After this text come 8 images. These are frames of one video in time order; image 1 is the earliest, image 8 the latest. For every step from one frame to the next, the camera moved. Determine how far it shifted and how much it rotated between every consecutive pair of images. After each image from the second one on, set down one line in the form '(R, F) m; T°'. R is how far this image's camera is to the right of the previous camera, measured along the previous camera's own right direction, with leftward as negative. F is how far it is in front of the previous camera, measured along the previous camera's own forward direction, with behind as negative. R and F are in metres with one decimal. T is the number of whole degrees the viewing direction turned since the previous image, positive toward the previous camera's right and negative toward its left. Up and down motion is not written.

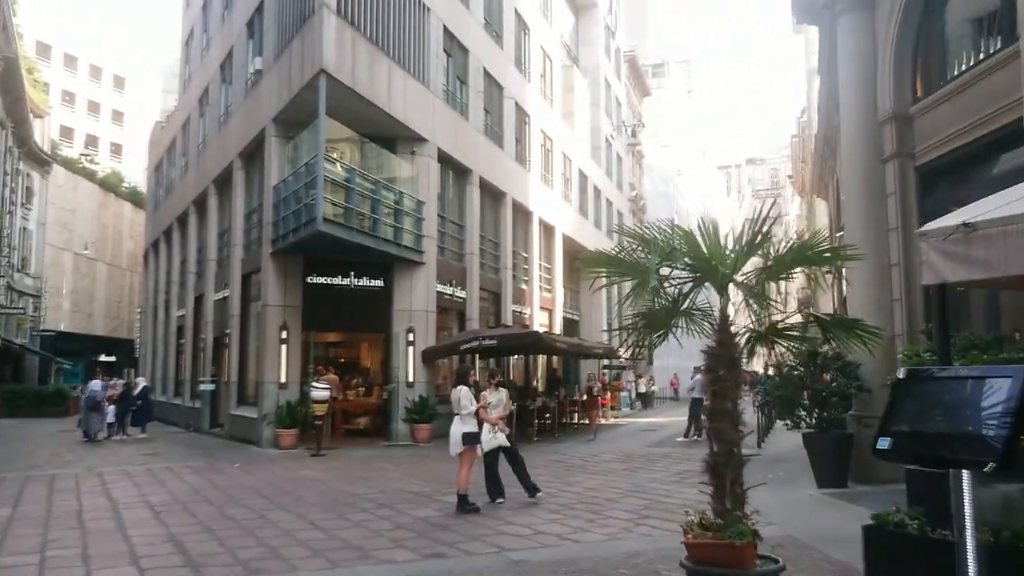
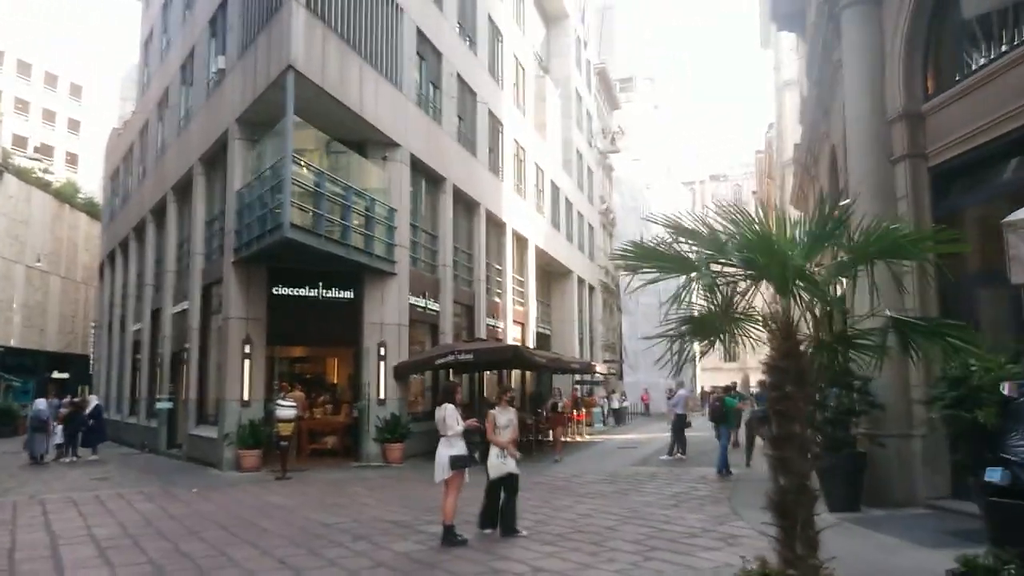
(-0.3, +0.9) m; +2°
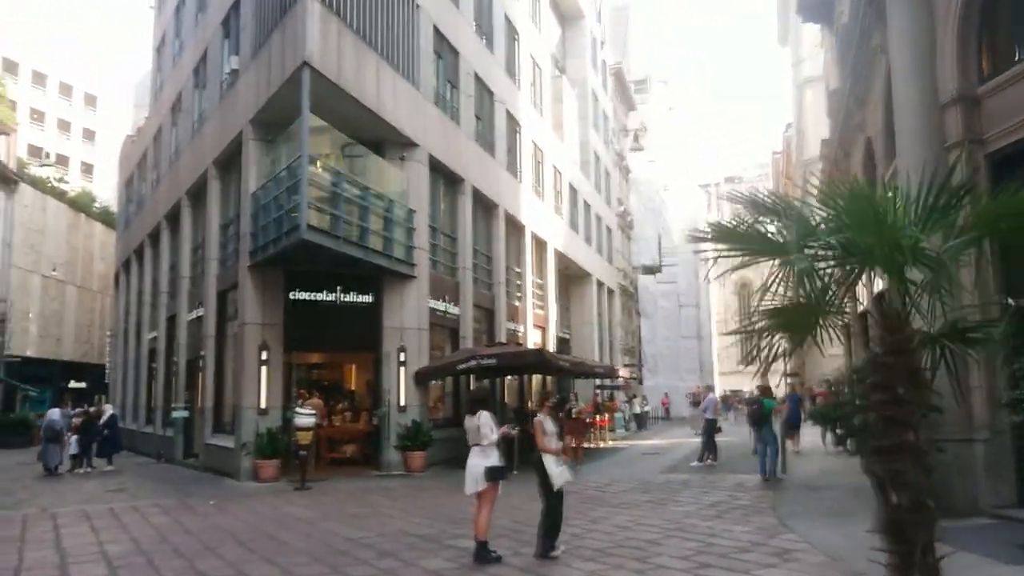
(-0.2, +0.6) m; -1°
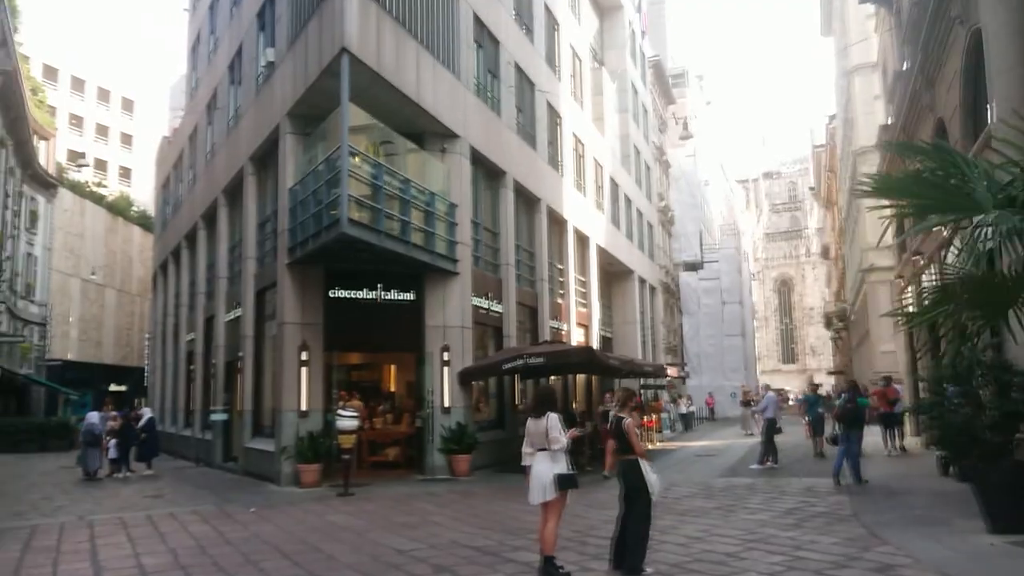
(-0.3, +0.7) m; -2°
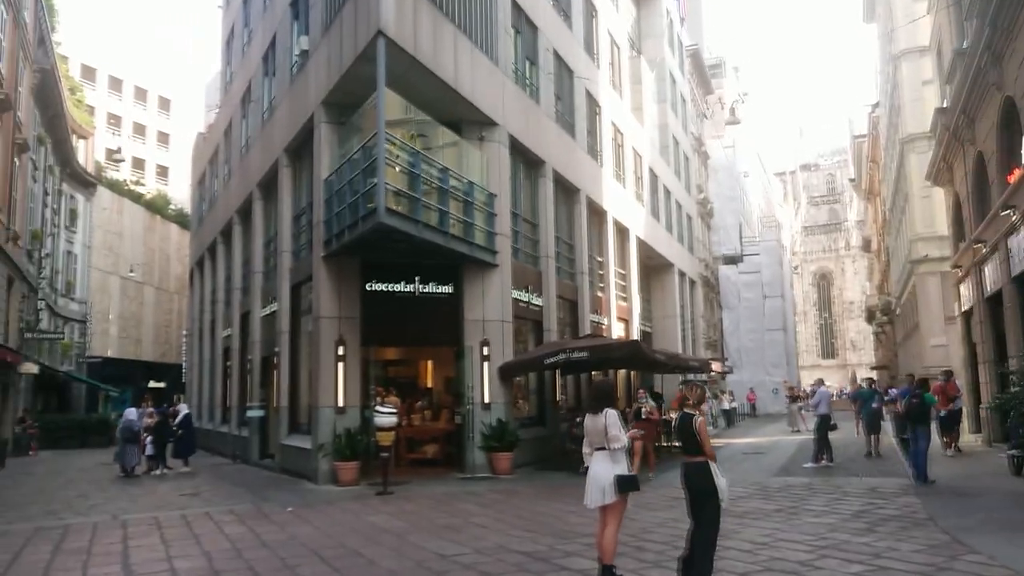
(-0.2, +0.6) m; -2°
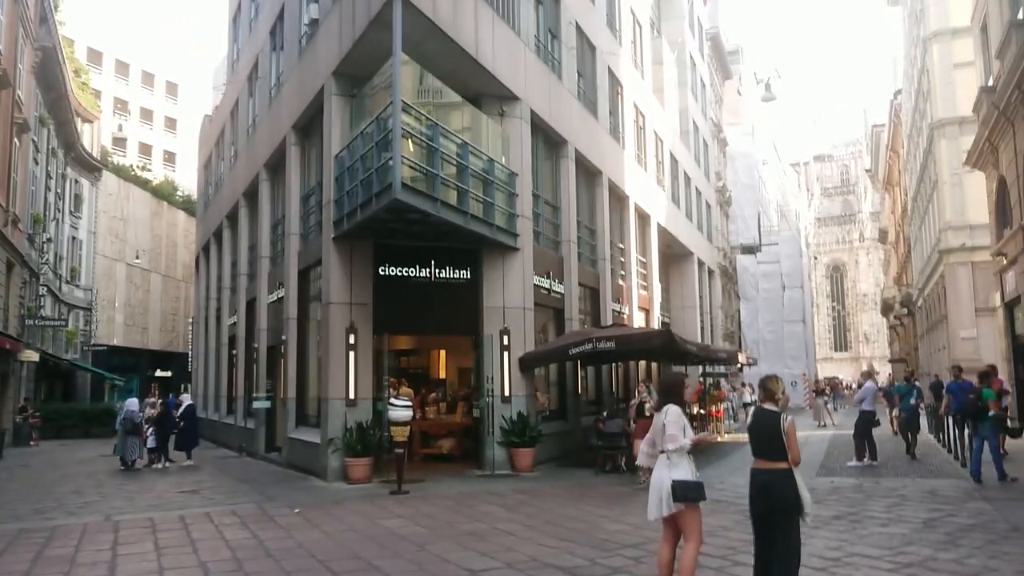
(-0.3, +1.0) m; -1°
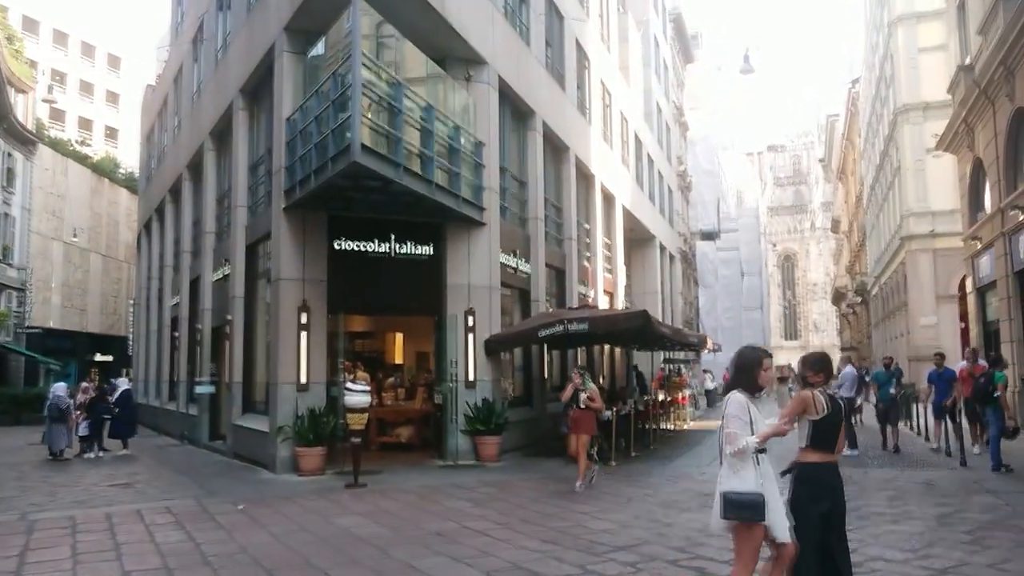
(-0.2, +1.1) m; +3°
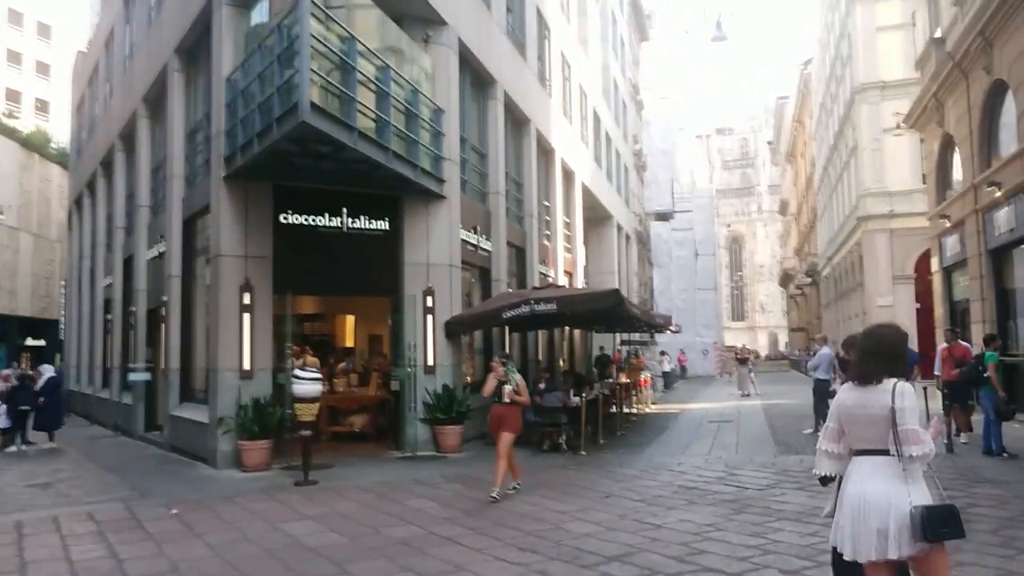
(-0.2, +1.0) m; +3°
